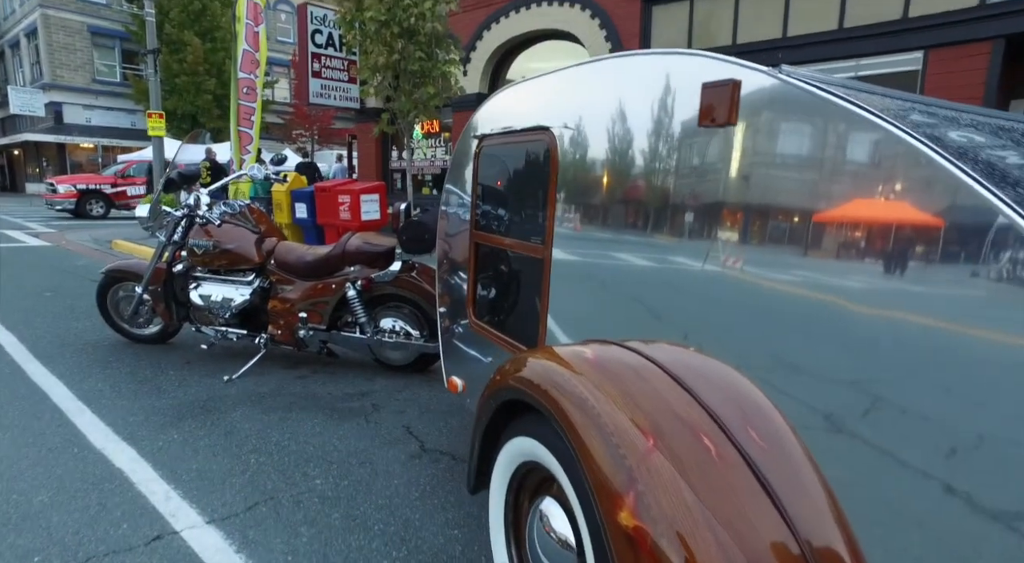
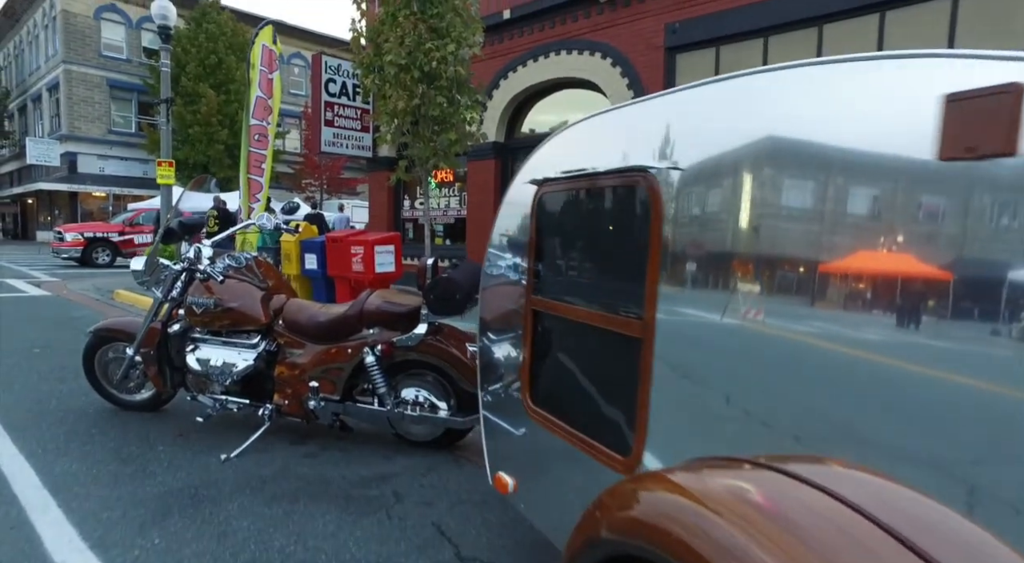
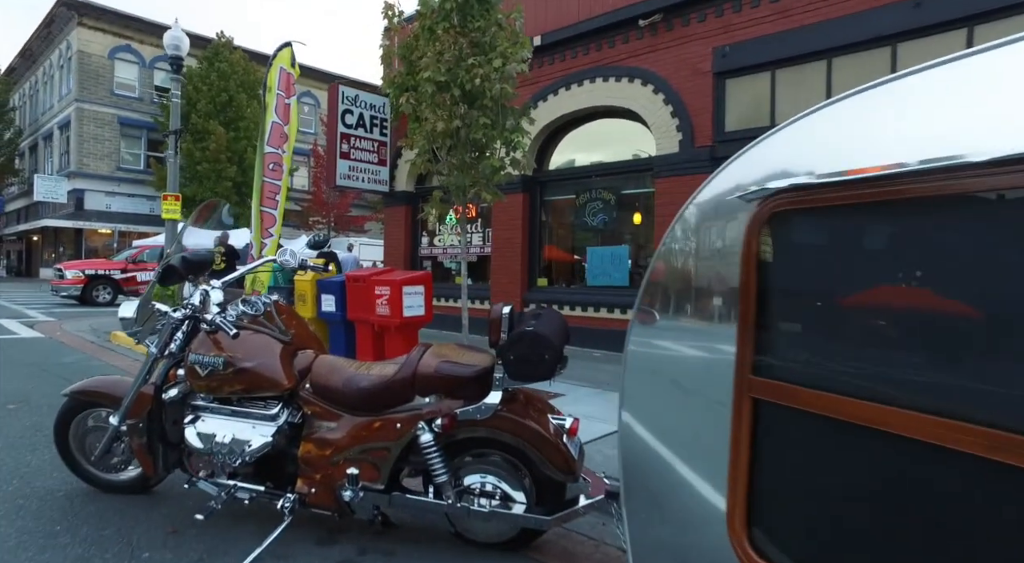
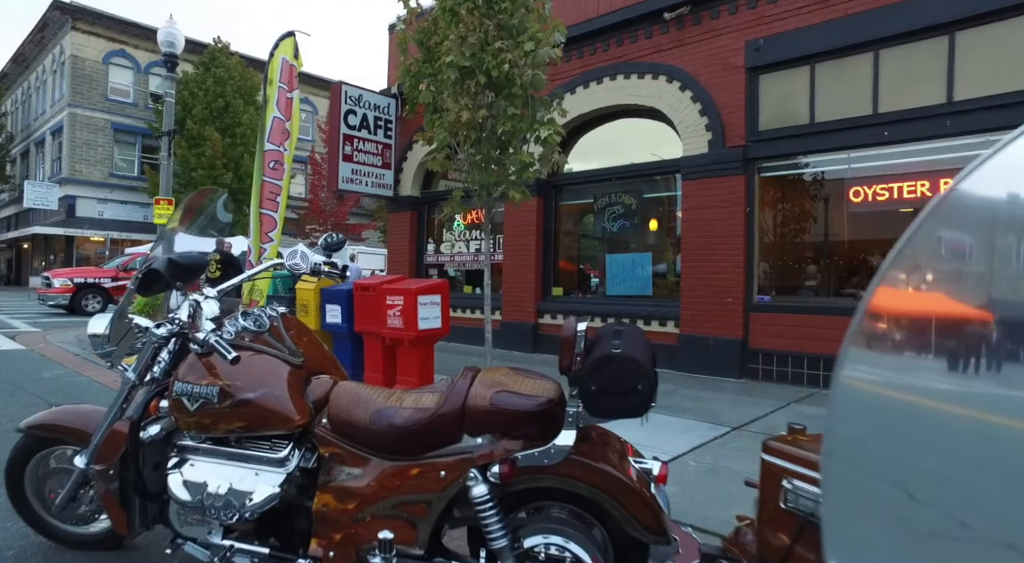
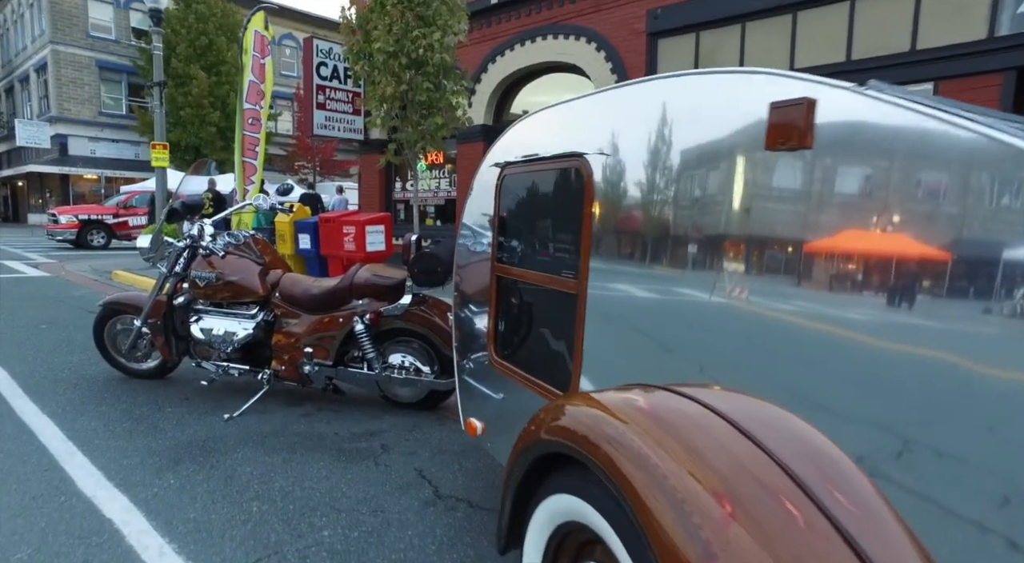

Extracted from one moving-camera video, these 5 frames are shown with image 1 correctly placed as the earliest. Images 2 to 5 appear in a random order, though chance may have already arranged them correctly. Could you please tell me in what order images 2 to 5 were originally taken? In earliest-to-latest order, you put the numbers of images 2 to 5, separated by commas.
5, 2, 3, 4
